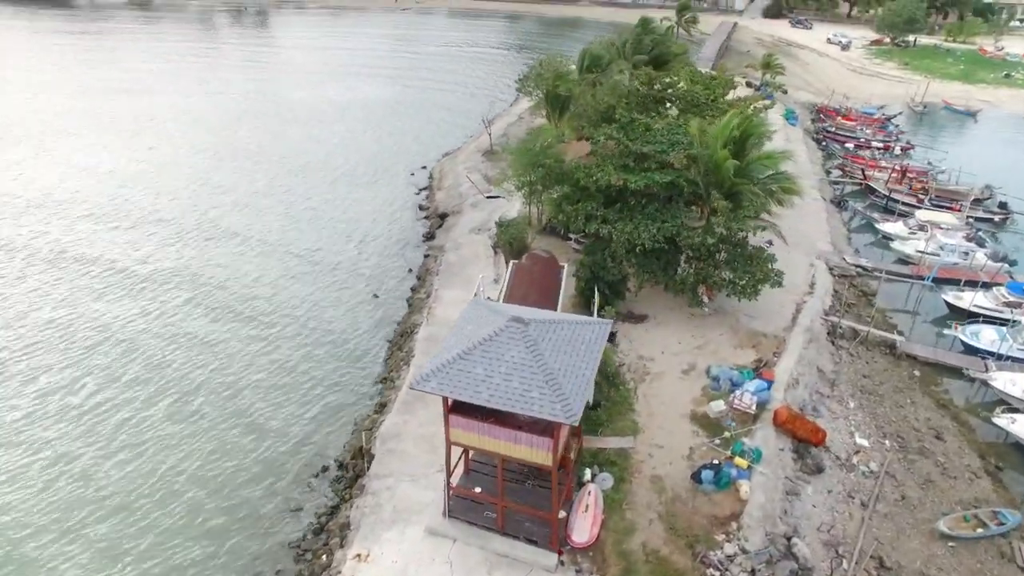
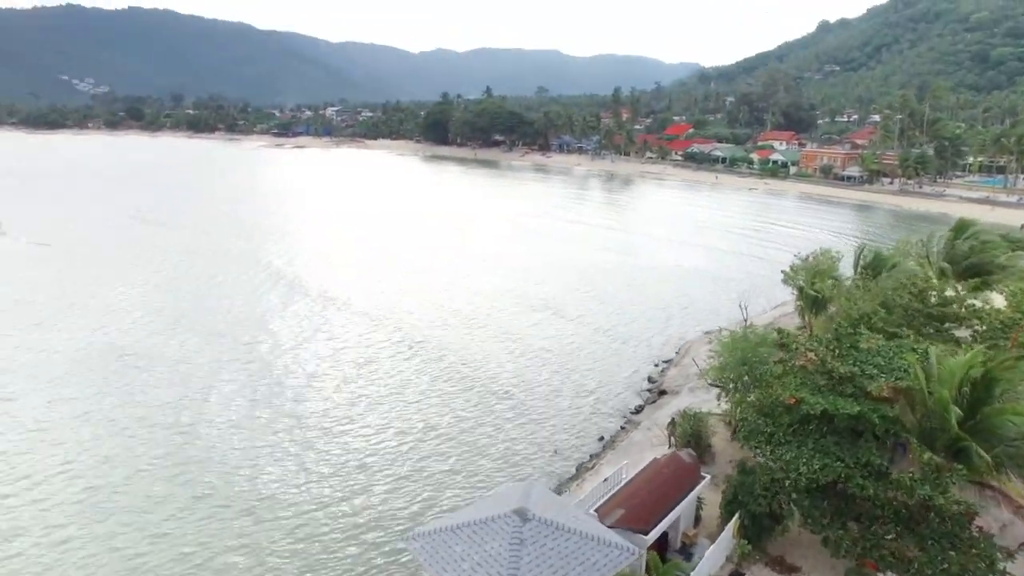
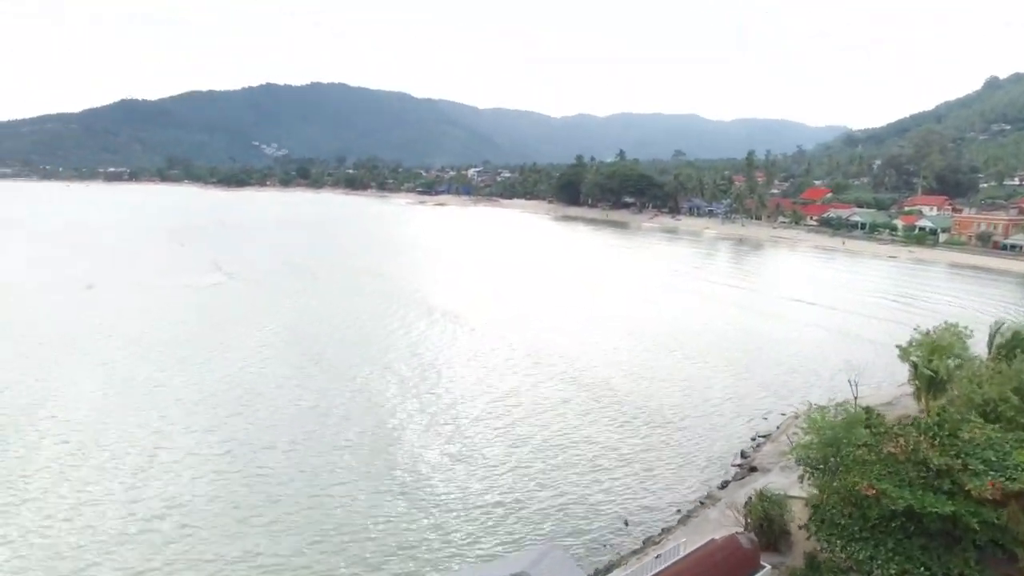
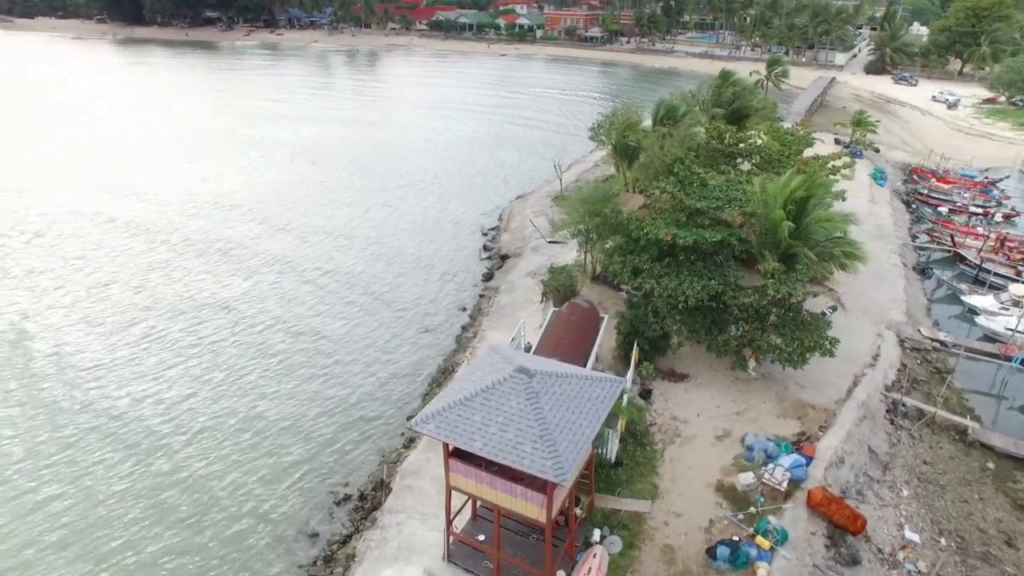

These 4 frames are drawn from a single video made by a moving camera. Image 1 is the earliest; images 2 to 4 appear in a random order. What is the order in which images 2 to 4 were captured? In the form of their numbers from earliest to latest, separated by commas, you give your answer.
4, 2, 3
